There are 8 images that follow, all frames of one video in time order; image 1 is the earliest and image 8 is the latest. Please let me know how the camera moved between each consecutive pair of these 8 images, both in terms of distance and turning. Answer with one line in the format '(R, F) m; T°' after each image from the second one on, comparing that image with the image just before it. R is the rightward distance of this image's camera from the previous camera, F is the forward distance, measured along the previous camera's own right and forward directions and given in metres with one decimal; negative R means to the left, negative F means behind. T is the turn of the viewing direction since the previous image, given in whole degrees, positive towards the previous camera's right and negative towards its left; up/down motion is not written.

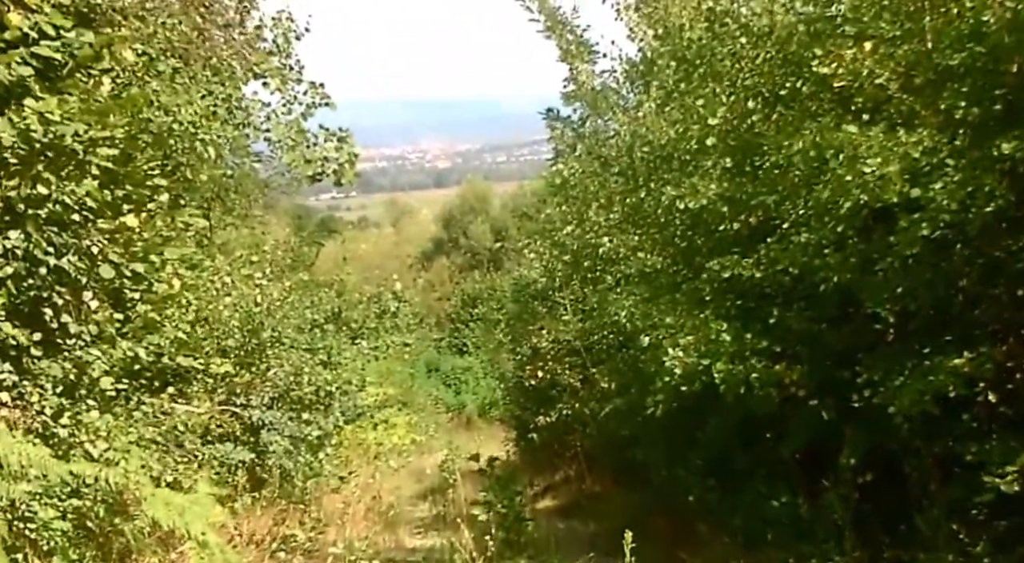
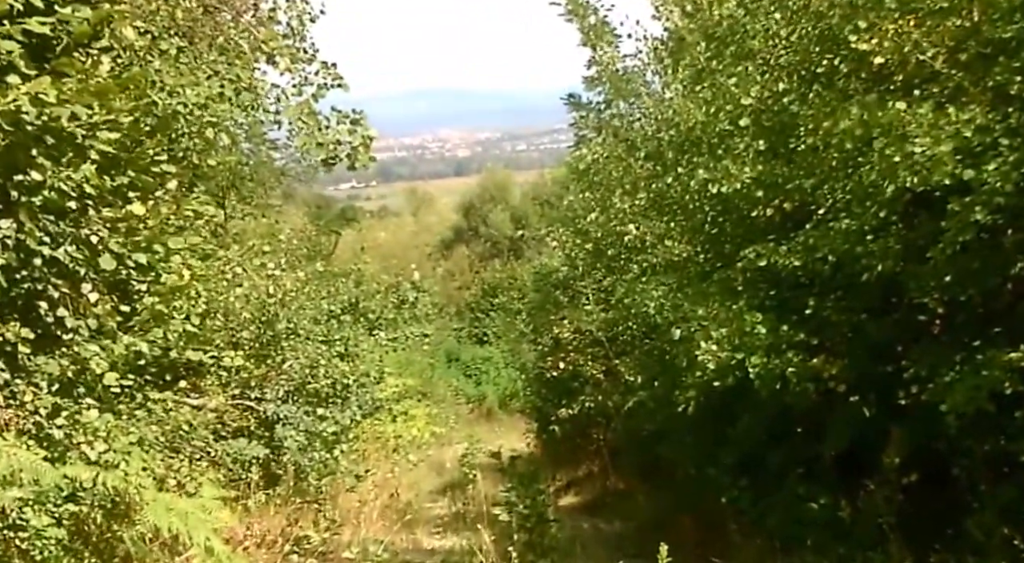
(0.0, +0.3) m; -1°
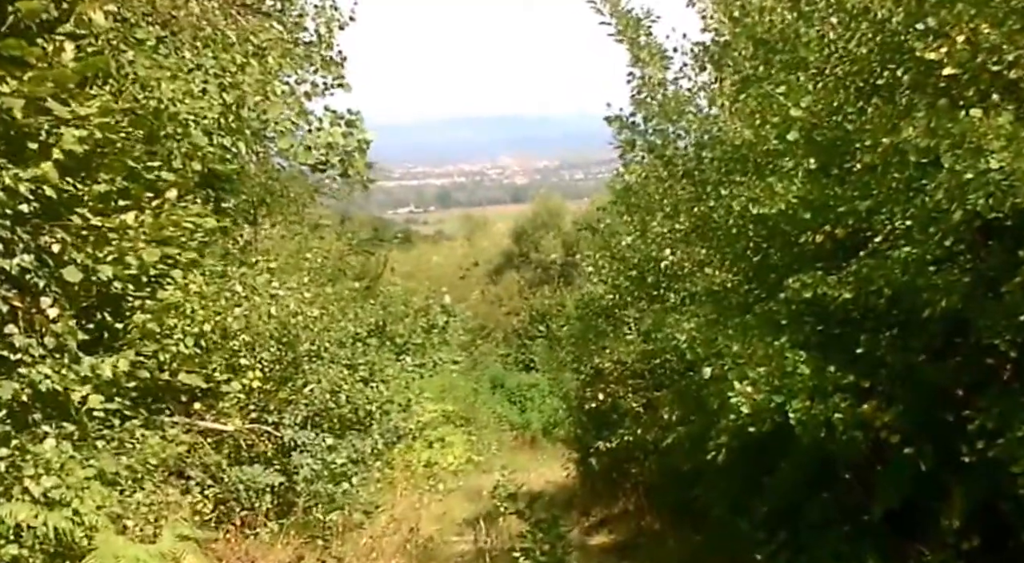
(+0.2, +0.6) m; -2°
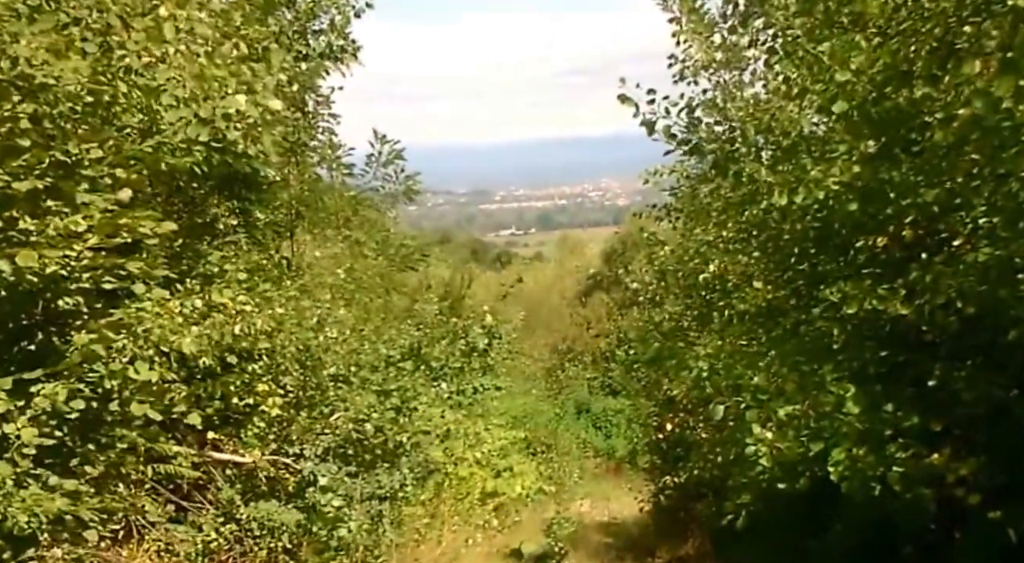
(+0.4, +1.0) m; -4°
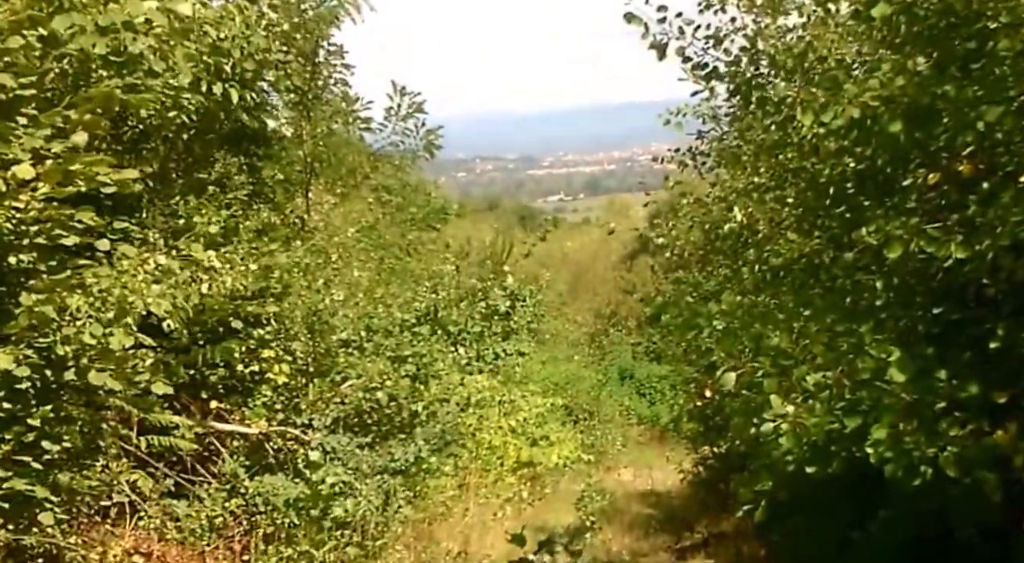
(+0.2, +0.6) m; -2°
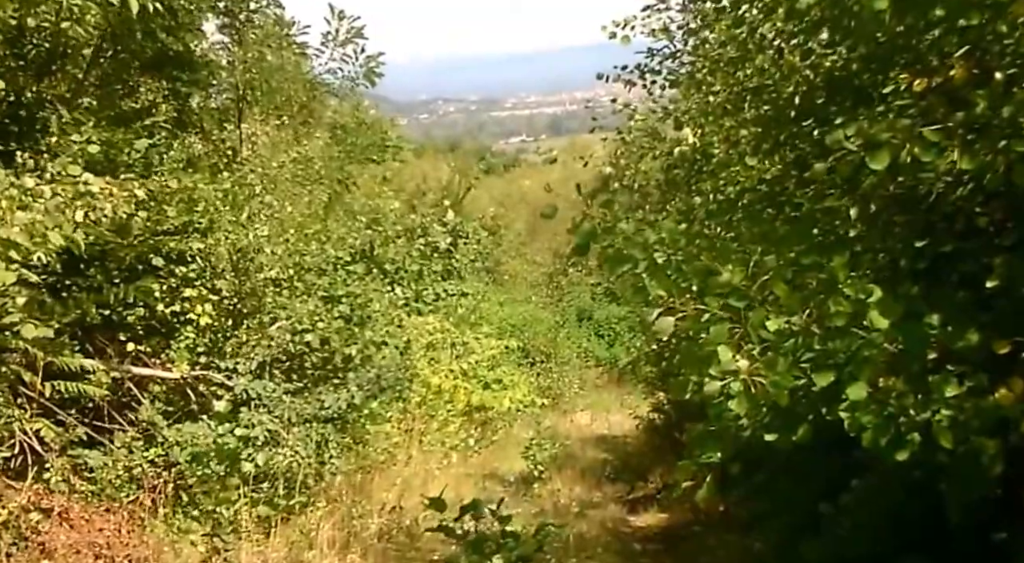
(+0.1, +0.6) m; +2°
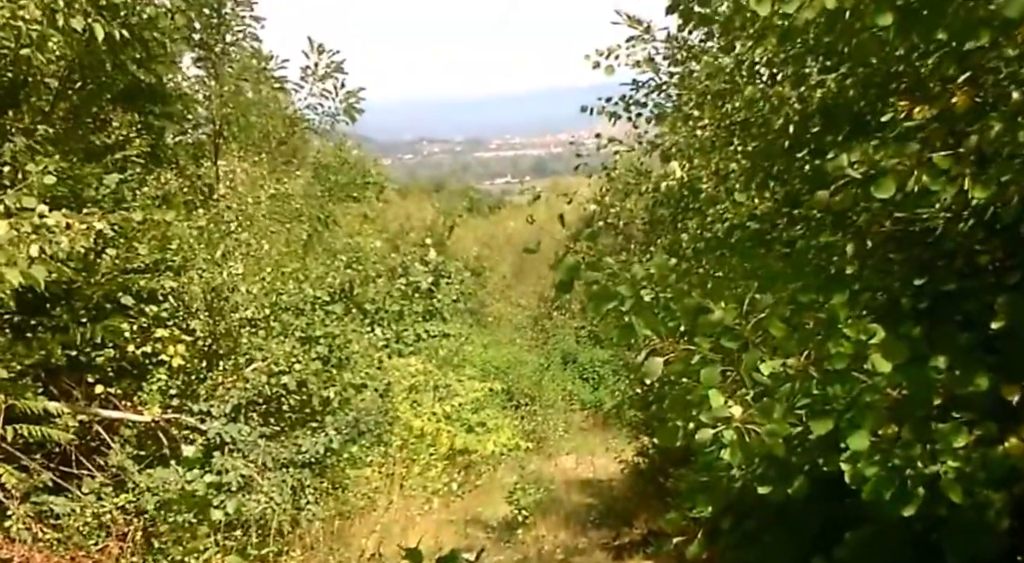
(0.0, +0.2) m; +1°
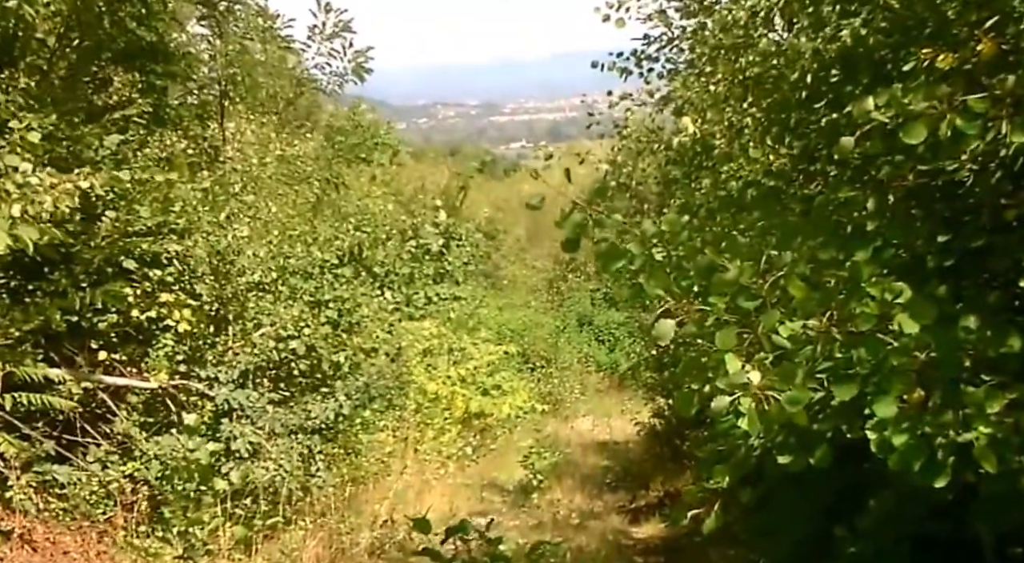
(0.0, +0.1) m; -1°
